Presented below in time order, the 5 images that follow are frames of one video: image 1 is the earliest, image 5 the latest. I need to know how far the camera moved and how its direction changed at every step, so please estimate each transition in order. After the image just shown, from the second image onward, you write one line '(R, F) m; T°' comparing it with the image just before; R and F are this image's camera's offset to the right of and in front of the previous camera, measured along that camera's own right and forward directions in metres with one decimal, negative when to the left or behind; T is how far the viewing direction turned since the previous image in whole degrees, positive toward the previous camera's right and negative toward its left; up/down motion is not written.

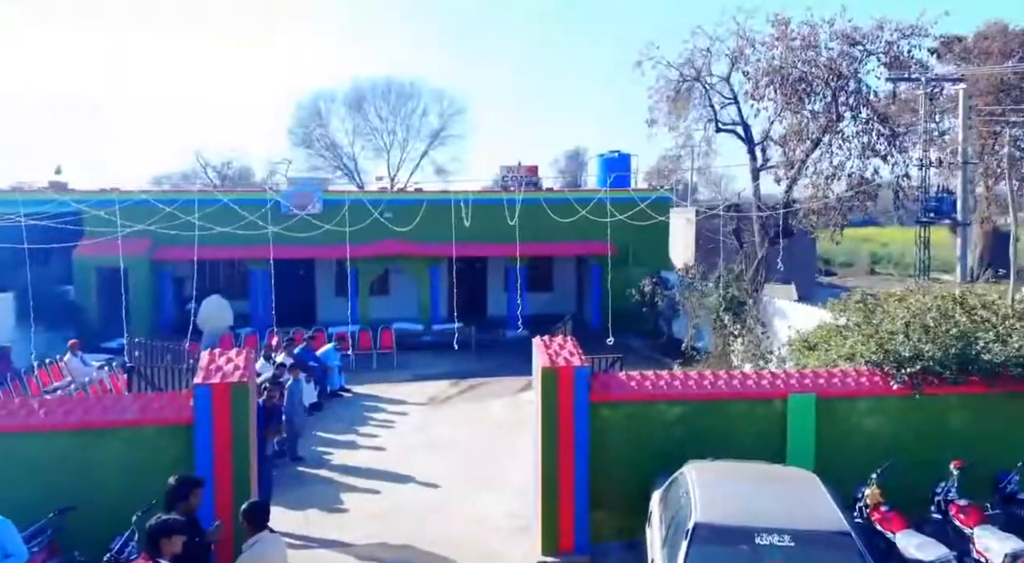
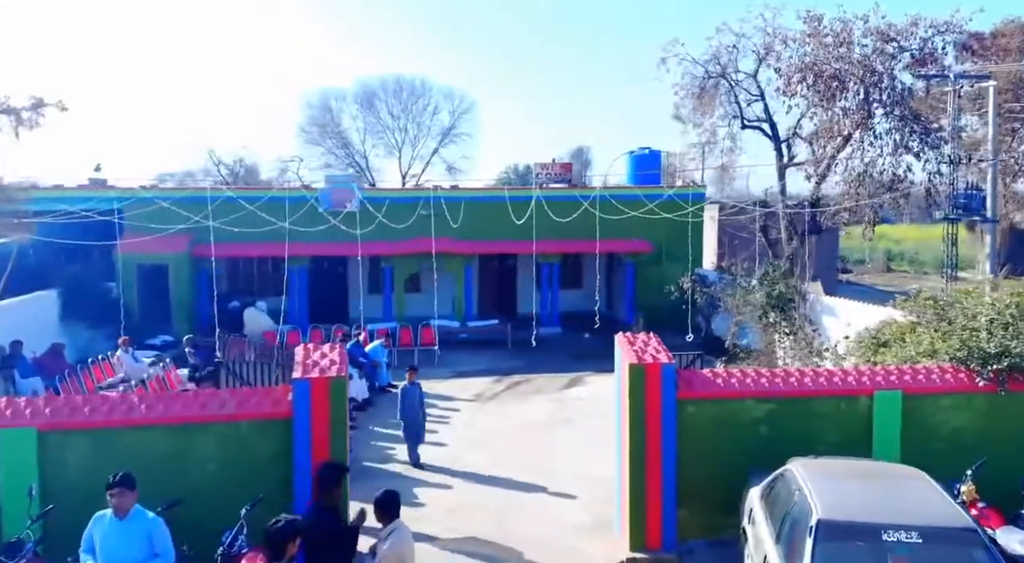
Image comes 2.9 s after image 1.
(-0.8, 0.0) m; 0°
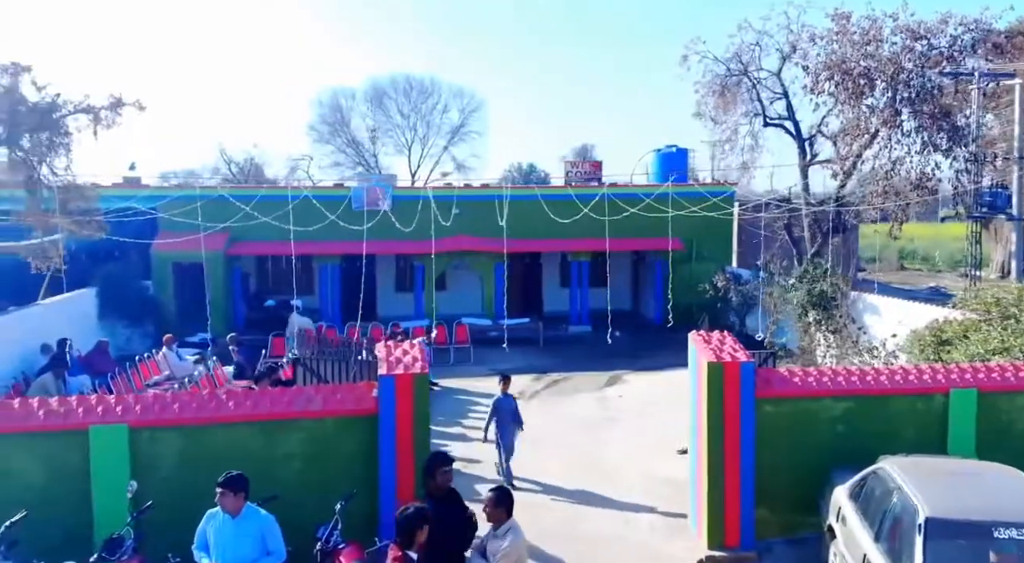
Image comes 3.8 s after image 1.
(-0.7, 0.0) m; 0°
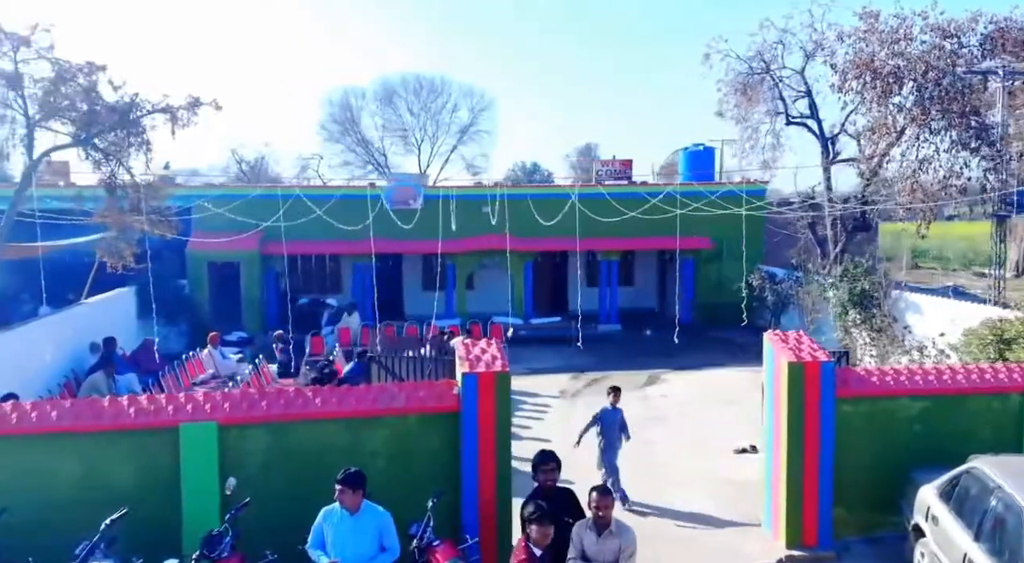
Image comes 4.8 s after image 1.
(-0.7, 0.0) m; 0°
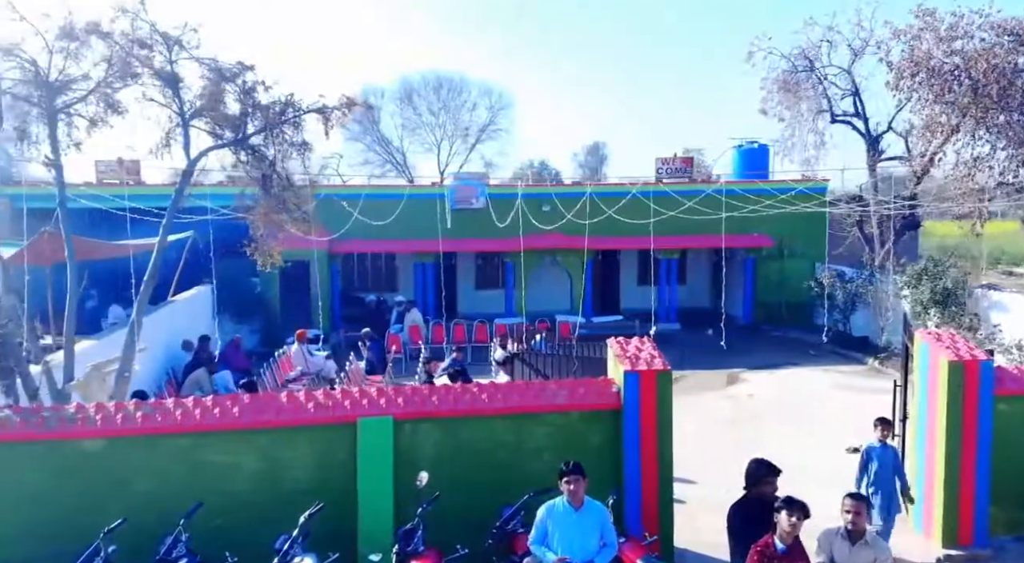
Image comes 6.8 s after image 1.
(-1.5, 0.0) m; -1°
